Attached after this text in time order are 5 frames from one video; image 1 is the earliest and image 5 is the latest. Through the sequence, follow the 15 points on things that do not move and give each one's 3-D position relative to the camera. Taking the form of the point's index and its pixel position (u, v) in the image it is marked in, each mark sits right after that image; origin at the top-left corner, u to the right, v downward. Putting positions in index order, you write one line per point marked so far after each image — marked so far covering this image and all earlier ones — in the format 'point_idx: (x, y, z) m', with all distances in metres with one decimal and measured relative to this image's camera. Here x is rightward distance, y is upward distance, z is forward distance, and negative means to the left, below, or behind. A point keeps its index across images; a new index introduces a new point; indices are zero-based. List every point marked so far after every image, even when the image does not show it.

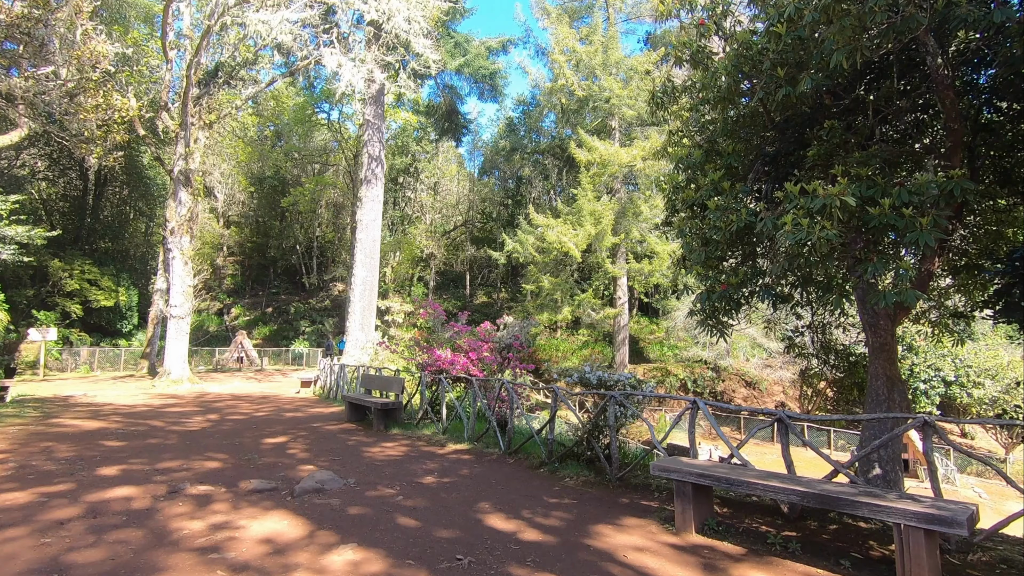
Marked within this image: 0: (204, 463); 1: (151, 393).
0: (-3.0, -1.7, +5.2) m
1: (-8.1, -2.4, +12.2) m
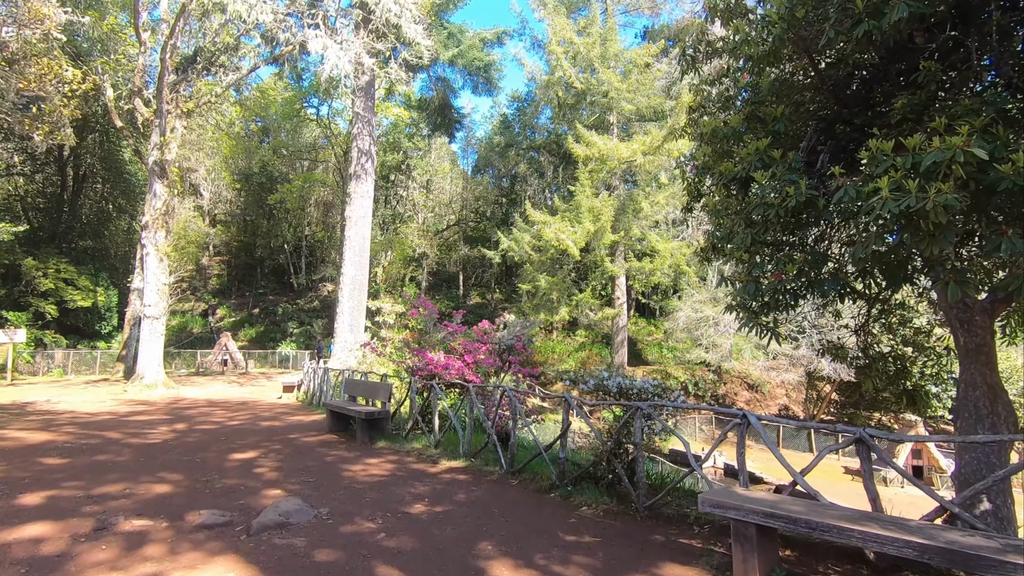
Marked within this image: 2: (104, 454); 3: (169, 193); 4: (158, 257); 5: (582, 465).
0: (-2.9, -1.6, +4.4) m
1: (-8.2, -2.3, +11.3) m
2: (-4.4, -1.8, +5.8) m
3: (-8.6, +2.4, +13.6) m
4: (-8.6, +0.8, +13.2) m
5: (+0.5, -1.4, +4.2) m
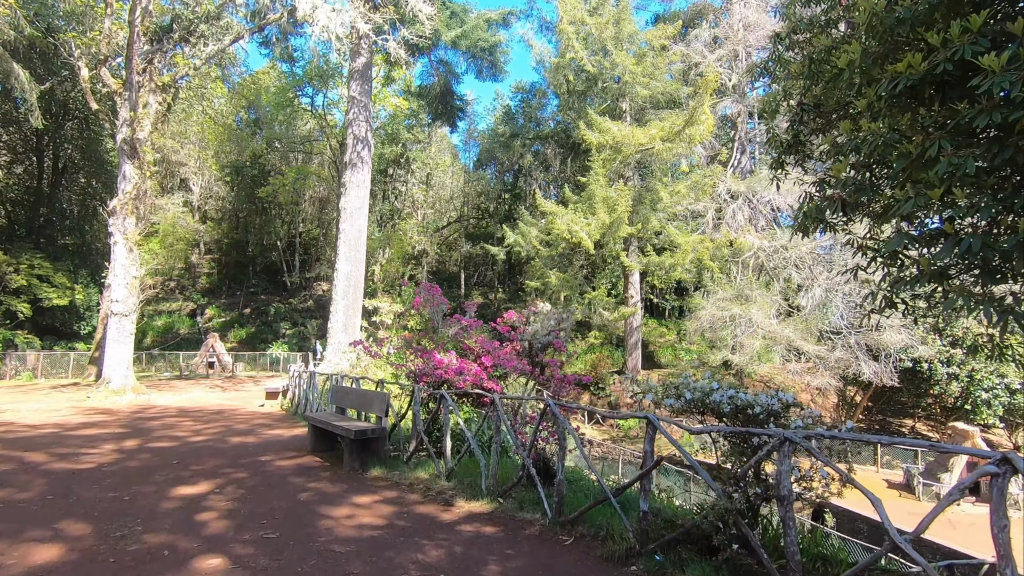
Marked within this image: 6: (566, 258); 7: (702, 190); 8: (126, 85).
0: (-2.6, -1.4, +3.0) m
1: (-7.9, -2.2, +9.9) m
2: (-4.1, -1.6, +4.4) m
3: (-8.3, +2.5, +12.2) m
4: (-8.3, +0.9, +11.8) m
5: (+0.8, -1.2, +2.8) m
6: (+1.9, +1.1, +18.9) m
7: (+6.1, +3.2, +17.5) m
8: (-8.4, +4.4, +11.8) m
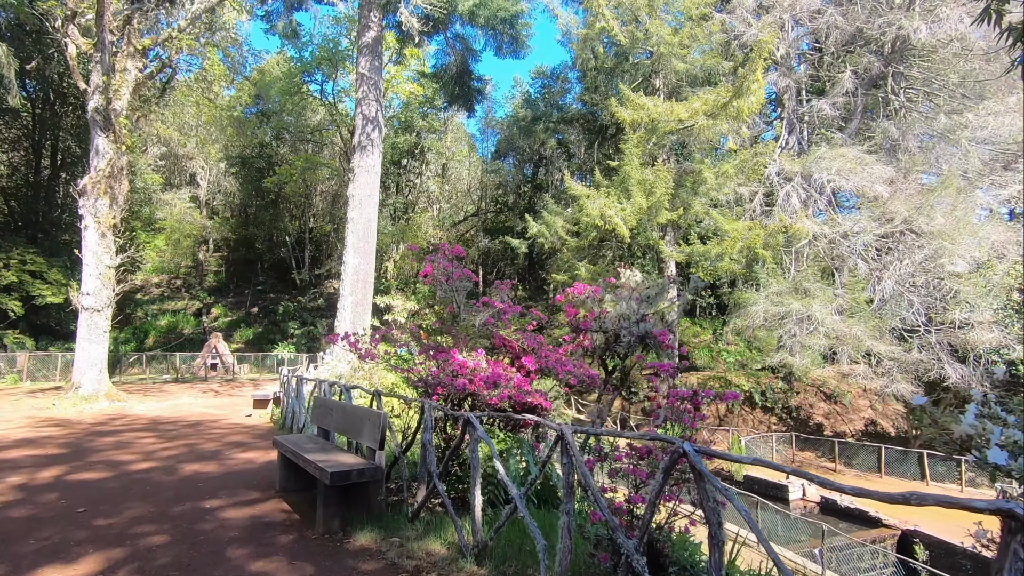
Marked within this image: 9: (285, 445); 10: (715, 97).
0: (-2.3, -1.2, +1.3) m
1: (-7.4, -2.0, +8.4) m
2: (-3.7, -1.4, +2.7) m
3: (-7.8, +2.7, +10.7) m
4: (-7.8, +1.1, +10.3) m
5: (+1.1, -1.0, +1.0) m
6: (+2.7, +1.2, +17.1) m
7: (+6.8, +3.4, +15.6) m
8: (-7.9, +4.6, +10.4) m
9: (-1.7, -1.1, +3.9) m
10: (+5.6, +5.3, +15.0) m
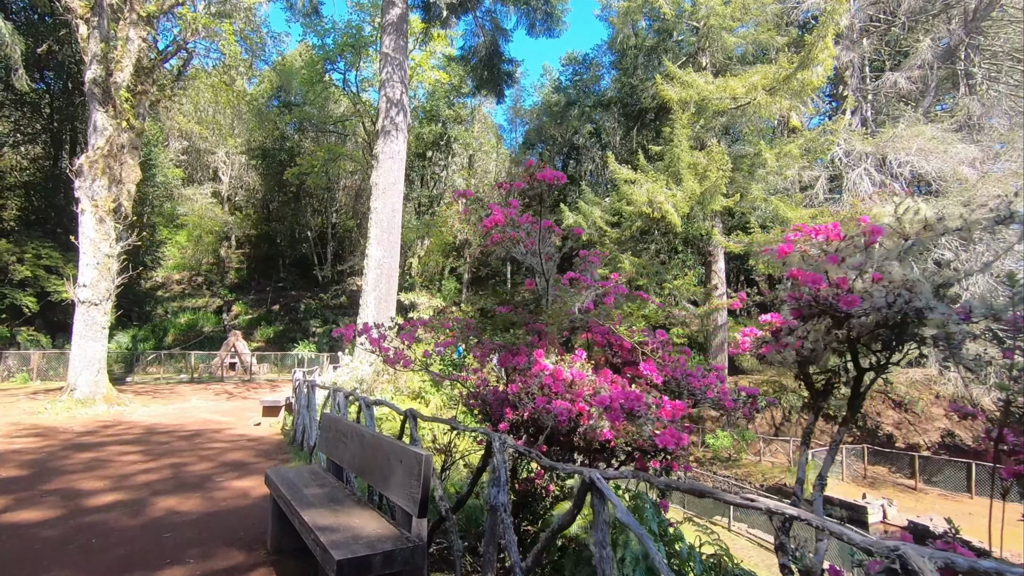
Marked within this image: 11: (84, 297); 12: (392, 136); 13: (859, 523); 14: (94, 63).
0: (-1.9, -1.1, +0.1) m
1: (-6.7, -1.9, +7.4) m
2: (-3.3, -1.2, +1.6) m
3: (-7.0, +2.8, +9.6) m
4: (-7.0, +1.2, +9.3) m
5: (+1.5, -0.8, -0.3) m
6: (+3.7, +1.4, +15.7) m
7: (+7.8, +3.5, +14.0) m
8: (-7.1, +4.7, +9.3) m
9: (-1.2, -1.0, +2.7) m
10: (+6.5, +5.4, +13.4) m
11: (-7.1, -0.1, +9.1) m
12: (-2.7, +3.6, +12.0) m
13: (+6.8, -4.6, +10.6) m
14: (-7.1, +3.9, +9.3) m
